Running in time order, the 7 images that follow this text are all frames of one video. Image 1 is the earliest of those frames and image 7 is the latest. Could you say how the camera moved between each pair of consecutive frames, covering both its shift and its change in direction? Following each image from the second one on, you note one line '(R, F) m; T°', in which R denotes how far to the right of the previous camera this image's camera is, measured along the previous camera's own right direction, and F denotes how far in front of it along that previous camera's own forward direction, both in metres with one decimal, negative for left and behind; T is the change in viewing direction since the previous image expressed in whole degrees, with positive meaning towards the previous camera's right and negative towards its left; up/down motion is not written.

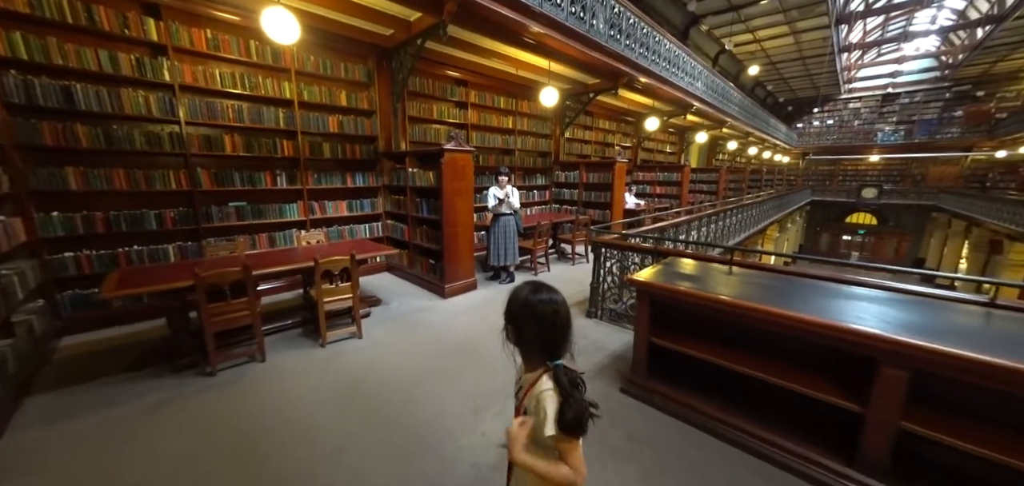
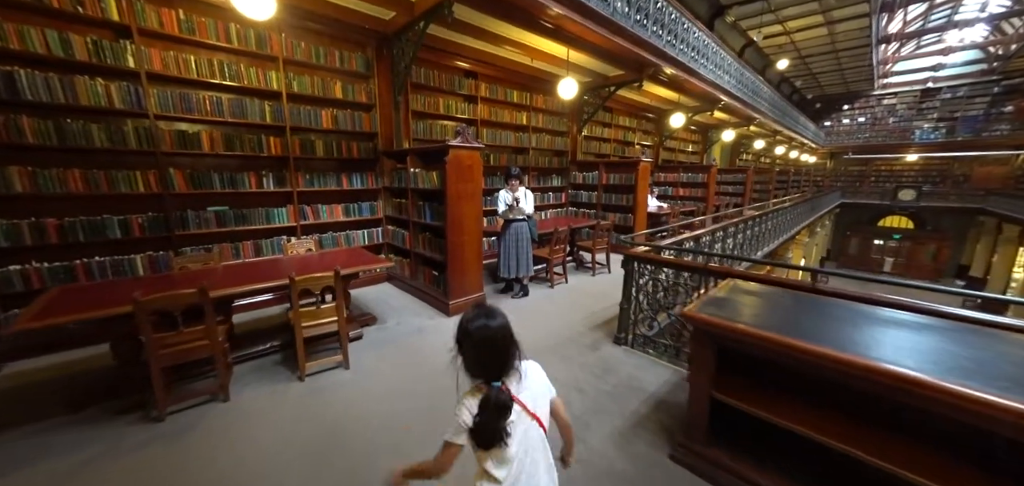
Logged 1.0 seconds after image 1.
(0.0, +0.5) m; -2°
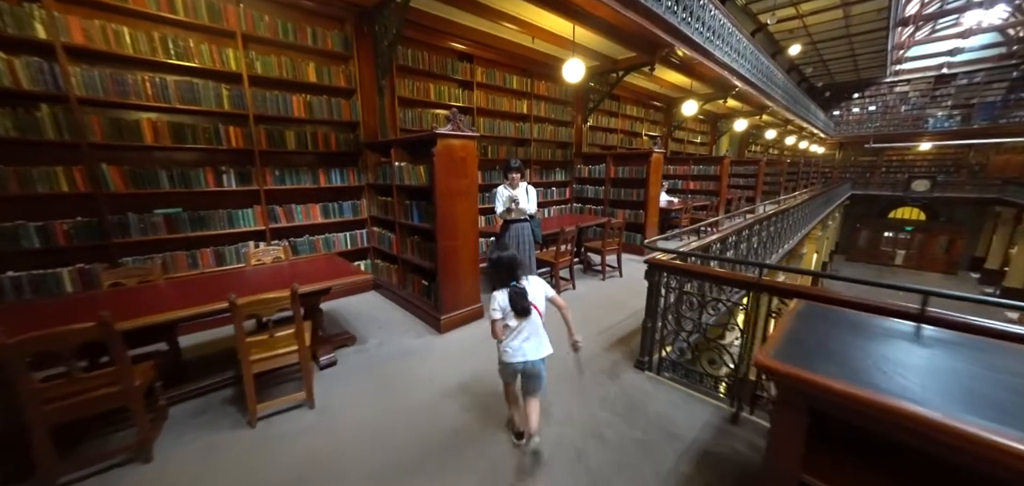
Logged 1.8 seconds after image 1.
(0.0, +0.5) m; 0°
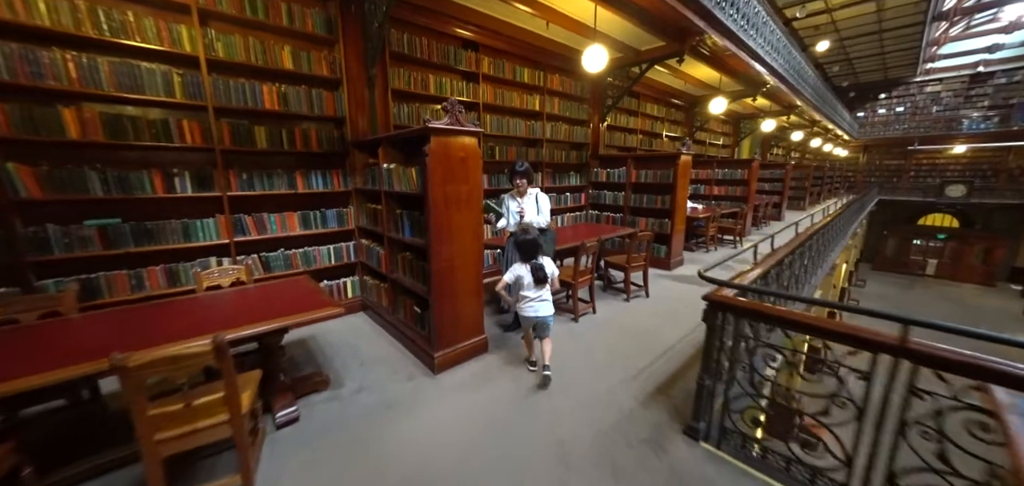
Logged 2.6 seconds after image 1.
(0.0, +0.5) m; -1°
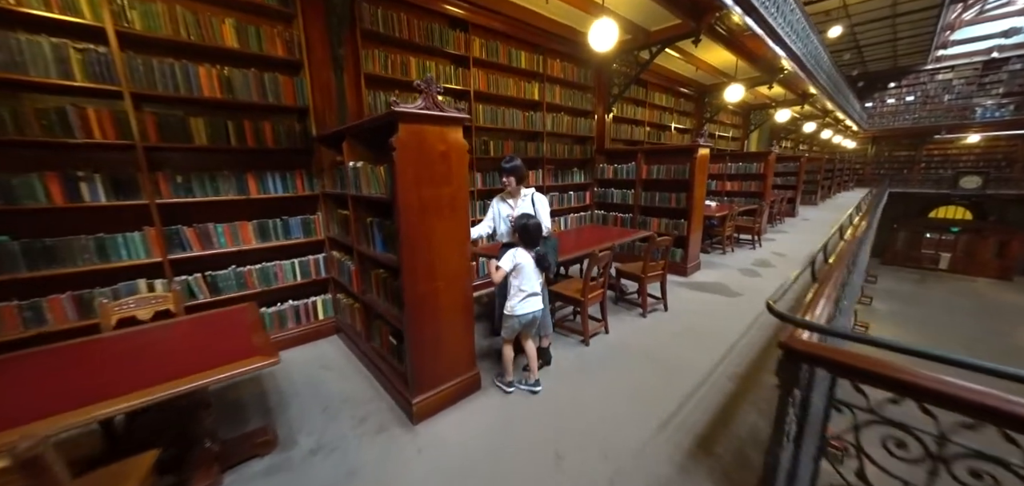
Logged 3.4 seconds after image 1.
(0.0, +0.5) m; 0°
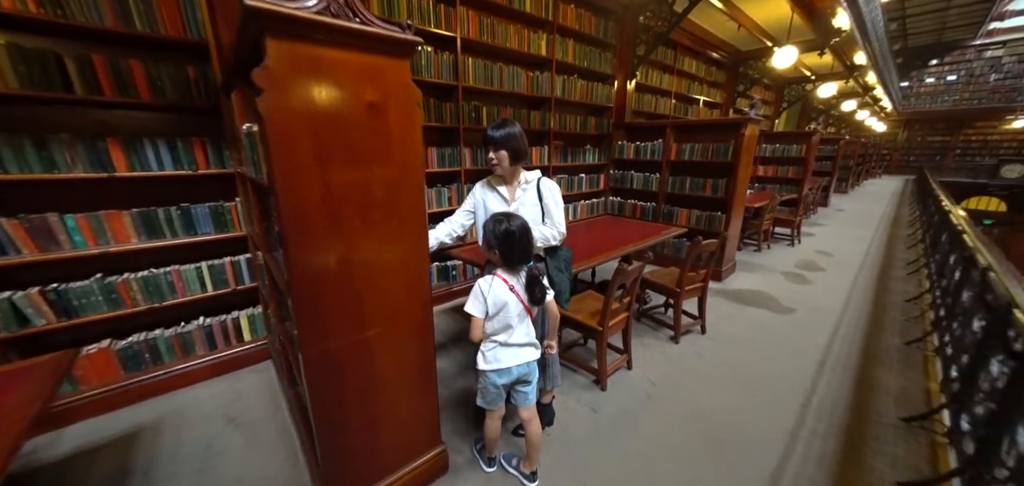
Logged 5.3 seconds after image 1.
(+0.1, +0.8) m; -1°
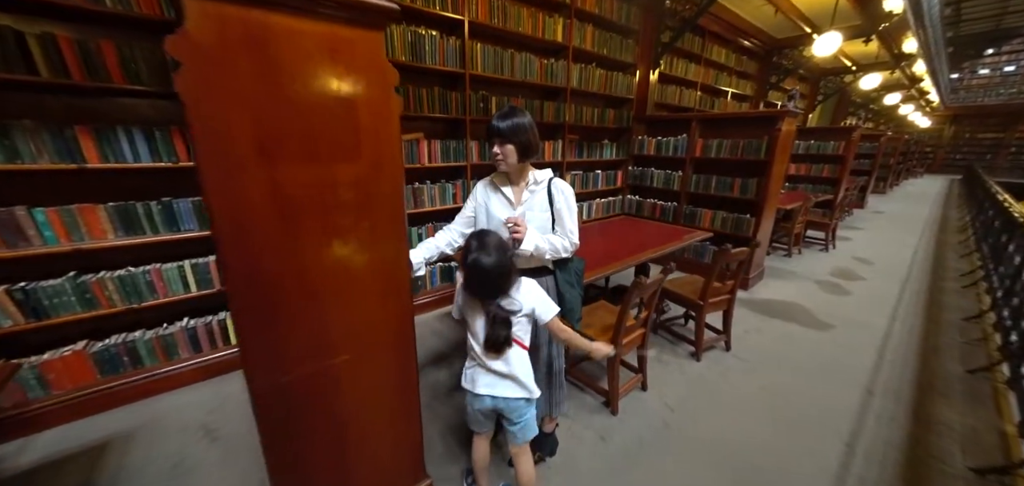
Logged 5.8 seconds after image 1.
(+0.1, +0.2) m; -3°
